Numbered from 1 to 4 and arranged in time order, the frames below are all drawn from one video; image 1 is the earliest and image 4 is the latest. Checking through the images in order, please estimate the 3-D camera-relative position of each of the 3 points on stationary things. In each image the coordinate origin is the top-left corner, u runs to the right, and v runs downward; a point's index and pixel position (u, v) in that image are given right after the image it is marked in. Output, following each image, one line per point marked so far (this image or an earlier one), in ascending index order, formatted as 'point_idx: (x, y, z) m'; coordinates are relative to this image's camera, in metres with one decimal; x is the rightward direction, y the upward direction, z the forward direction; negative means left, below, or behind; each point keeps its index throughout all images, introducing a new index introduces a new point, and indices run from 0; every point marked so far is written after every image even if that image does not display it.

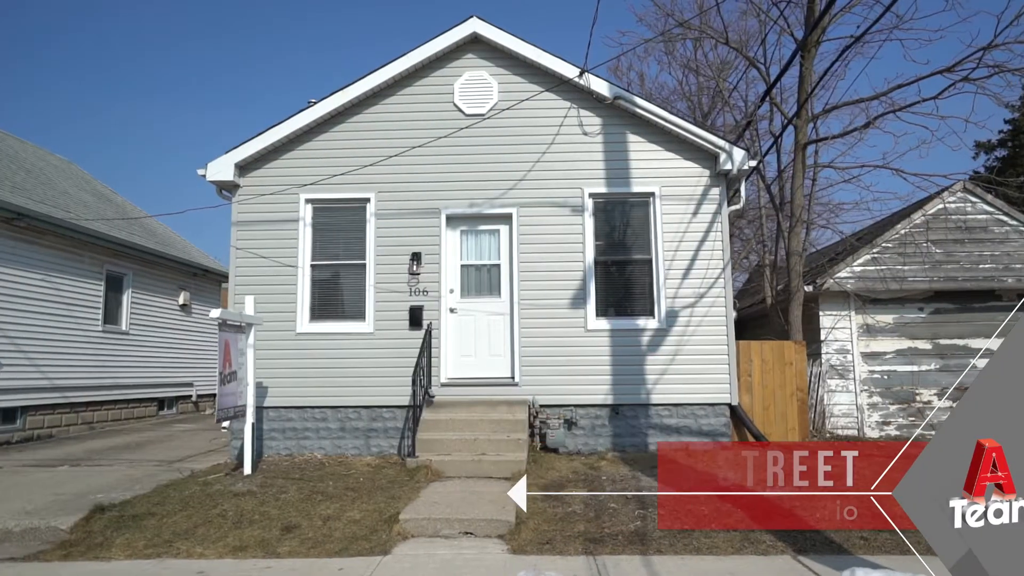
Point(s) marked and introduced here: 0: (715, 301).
0: (+2.5, -0.2, +9.0) m
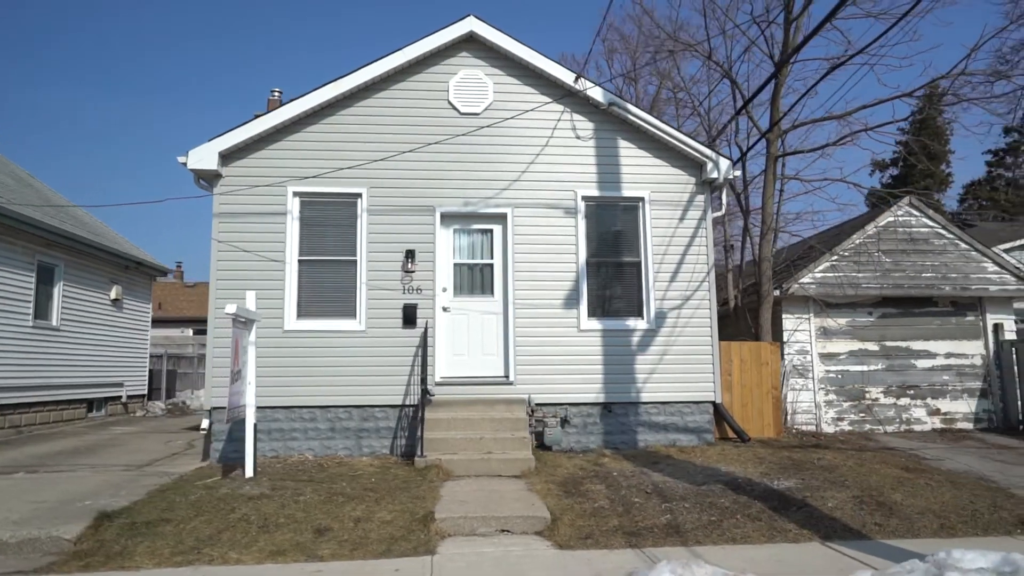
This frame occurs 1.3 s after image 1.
0: (+2.4, -0.2, +9.4) m
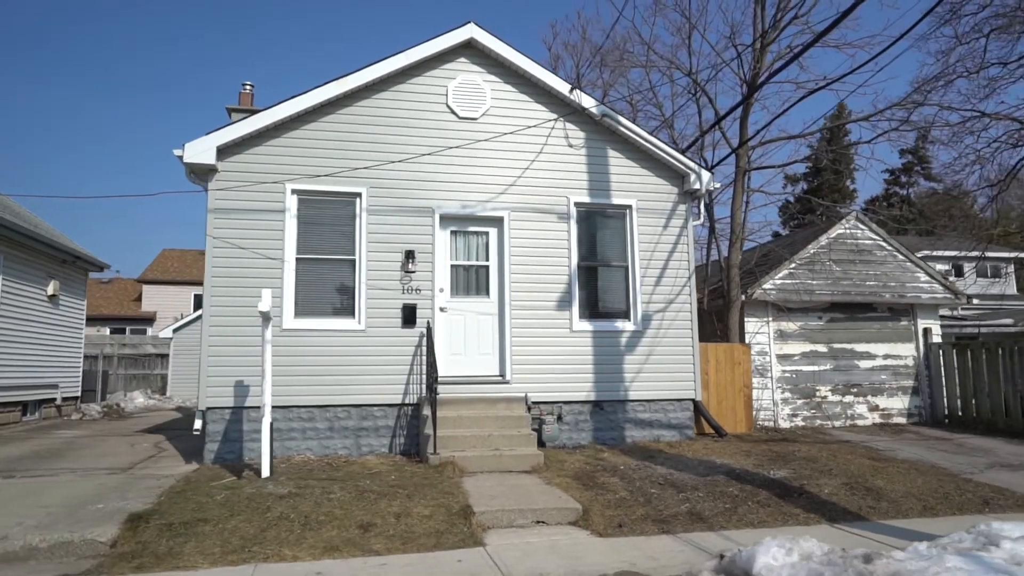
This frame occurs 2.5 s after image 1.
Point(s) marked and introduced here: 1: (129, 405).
0: (+2.3, -0.3, +10.0) m
1: (-9.0, -2.8, +17.4) m
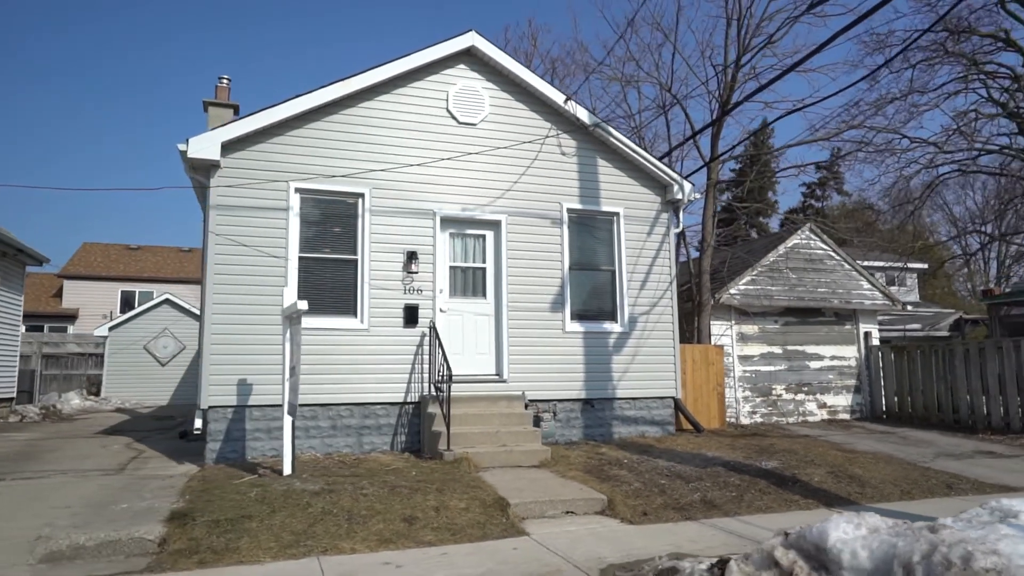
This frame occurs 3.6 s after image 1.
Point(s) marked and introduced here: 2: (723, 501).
0: (+2.2, -0.3, +10.5) m
1: (-10.0, -2.7, +16.6) m
2: (+2.0, -2.1, +7.2) m
